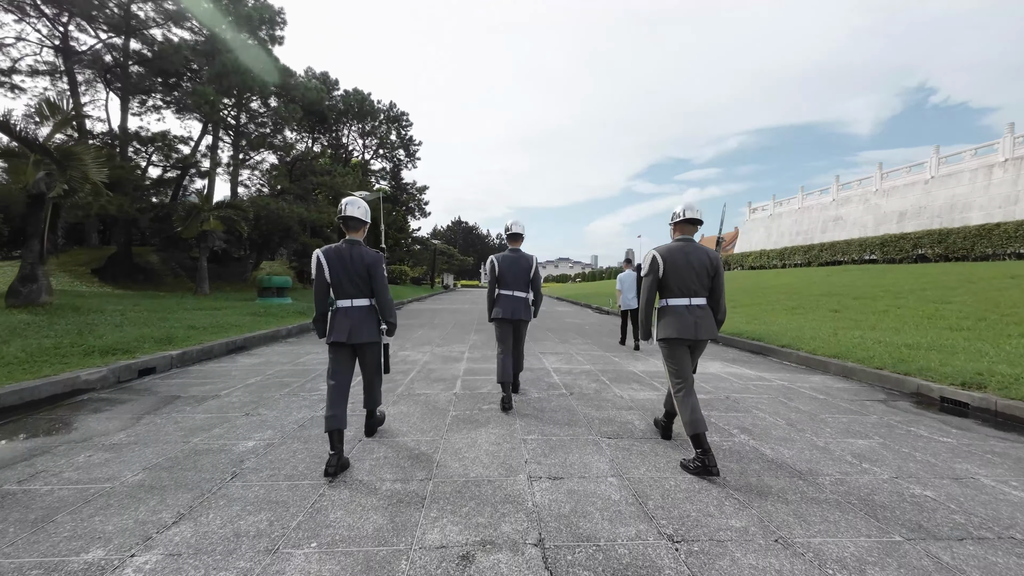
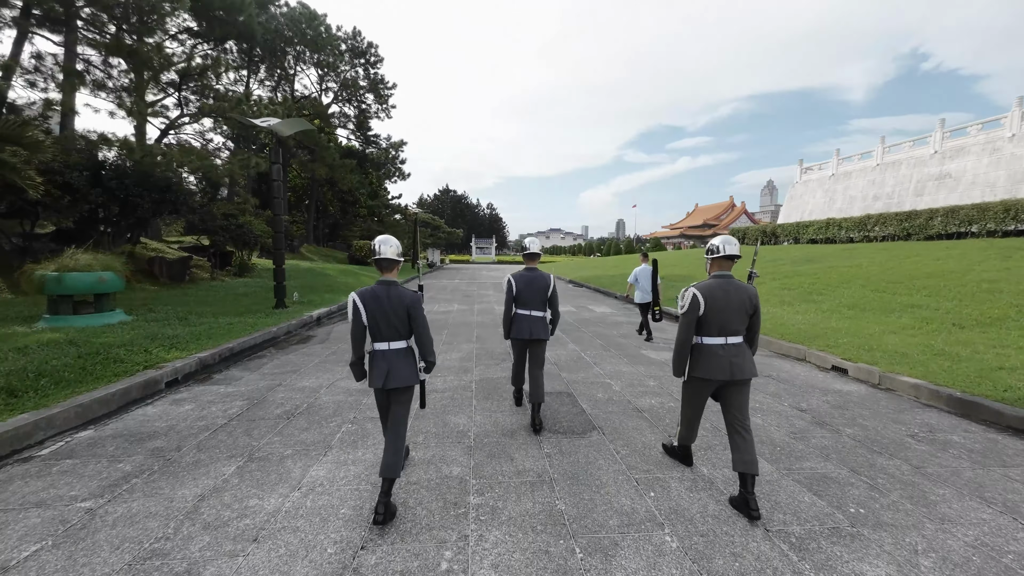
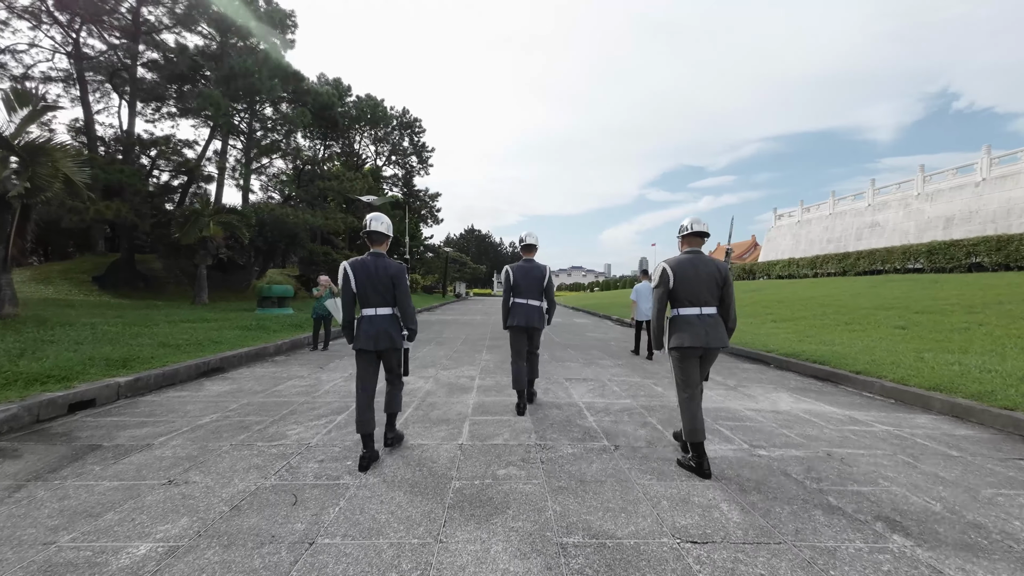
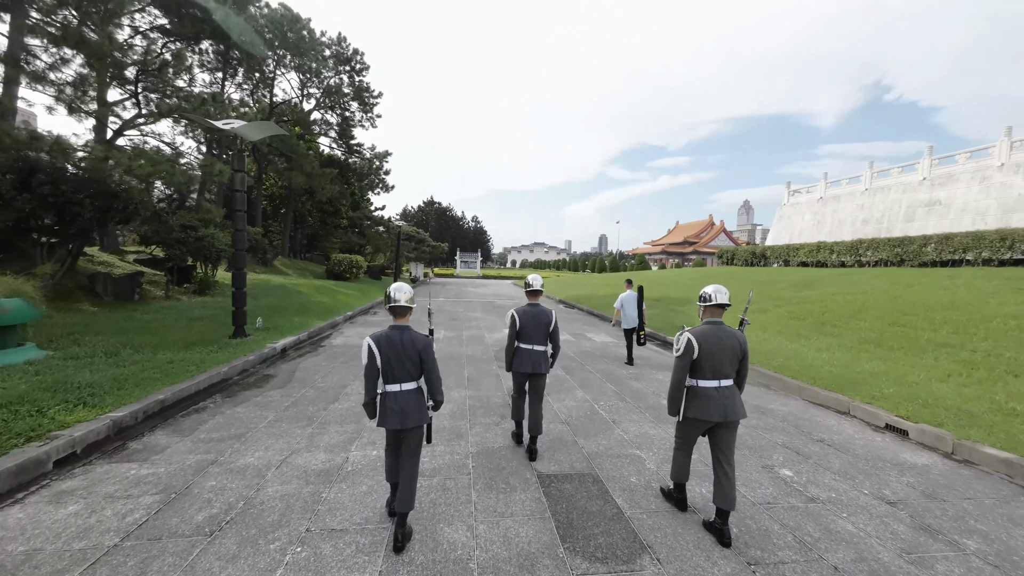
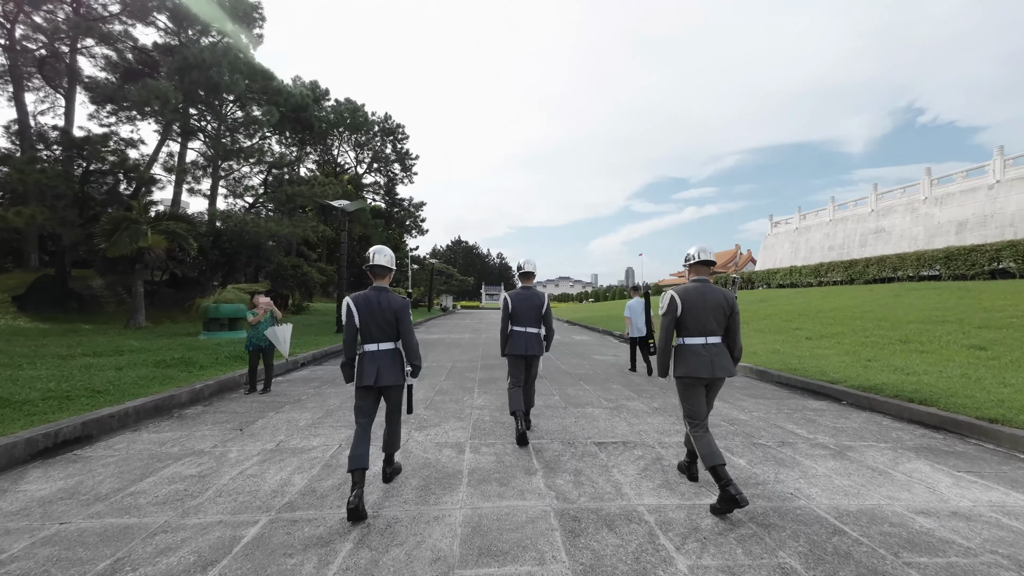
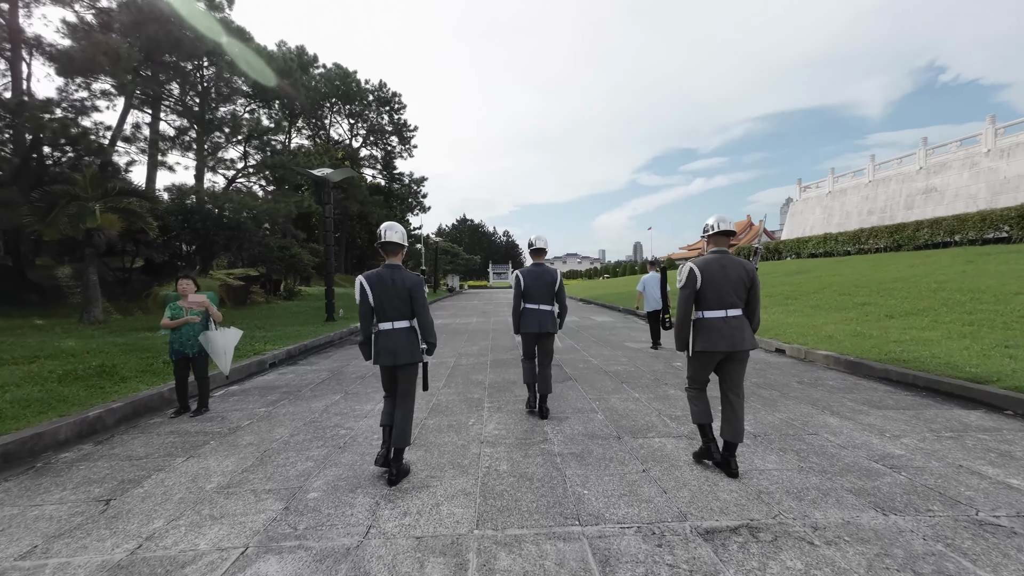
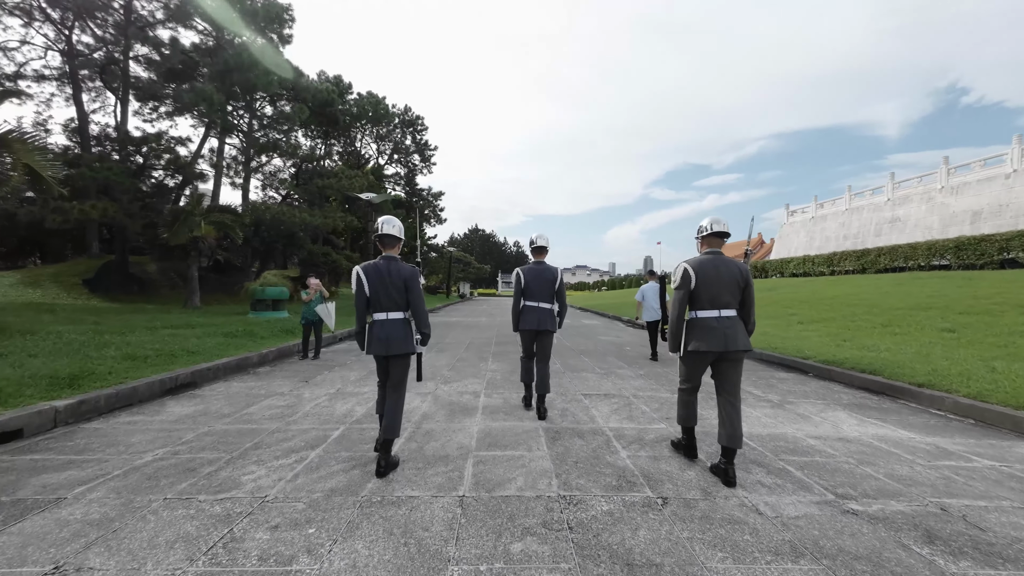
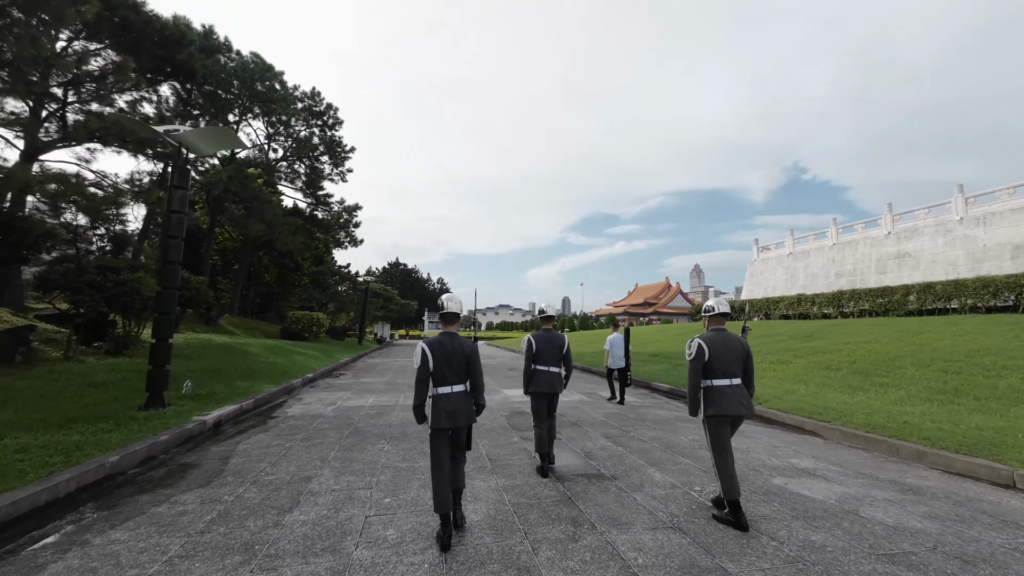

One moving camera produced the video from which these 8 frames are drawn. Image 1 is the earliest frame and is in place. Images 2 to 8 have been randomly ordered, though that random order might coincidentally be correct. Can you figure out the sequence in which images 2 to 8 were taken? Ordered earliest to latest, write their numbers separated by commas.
3, 7, 5, 6, 2, 4, 8
